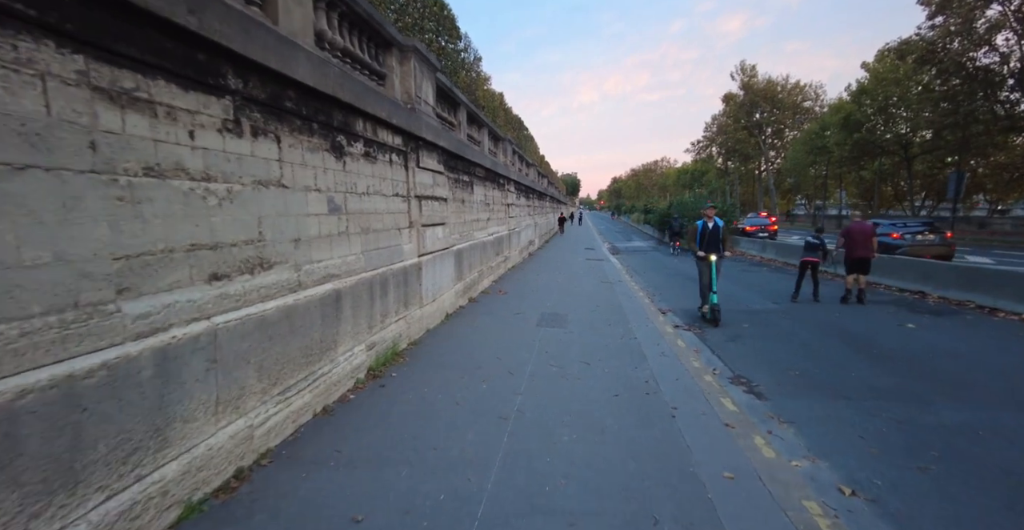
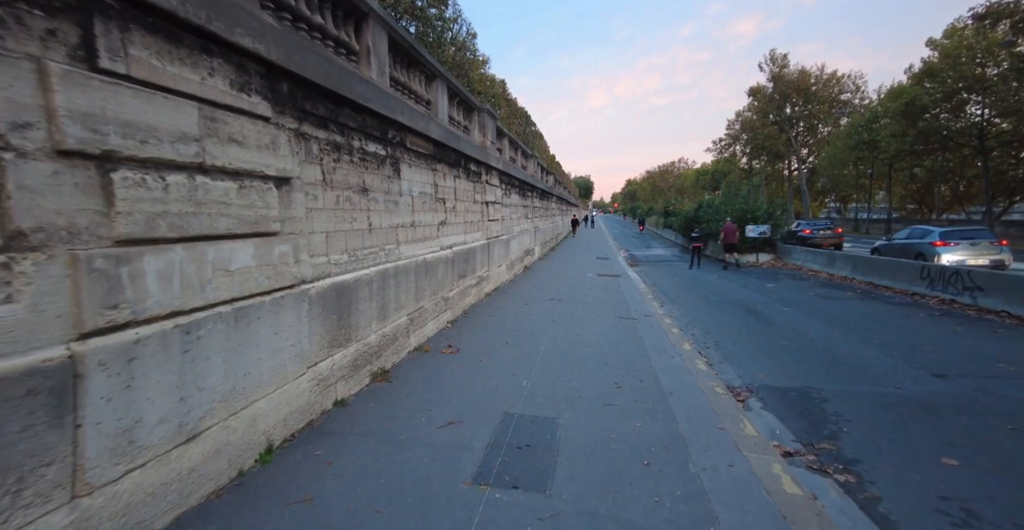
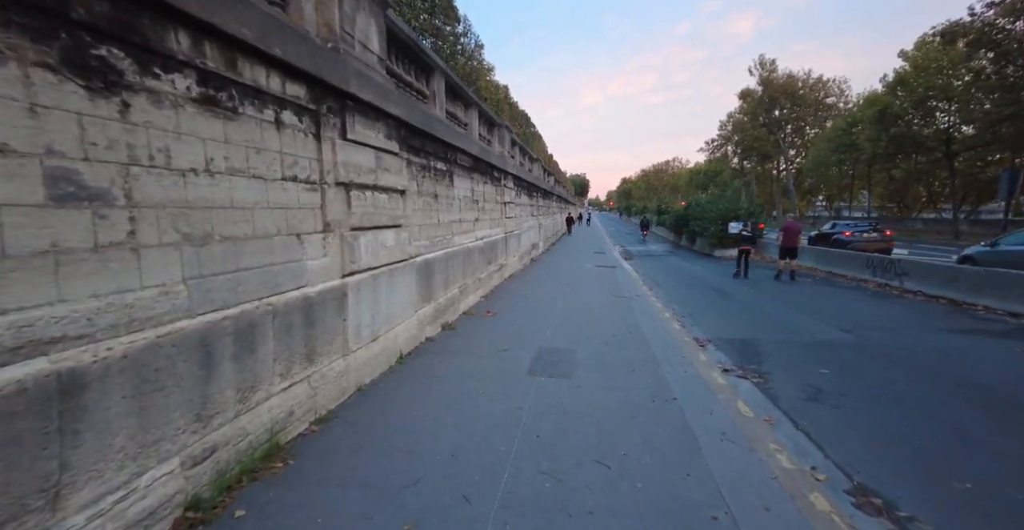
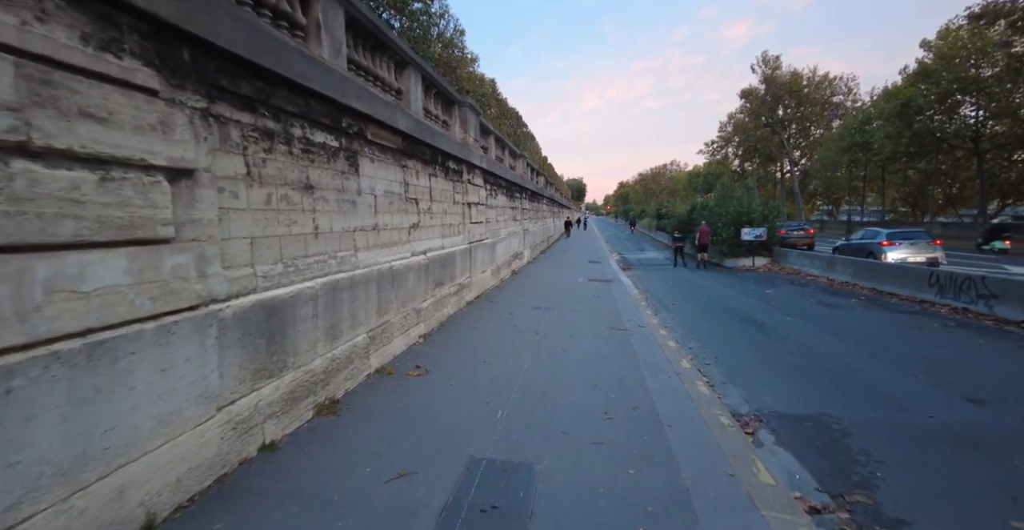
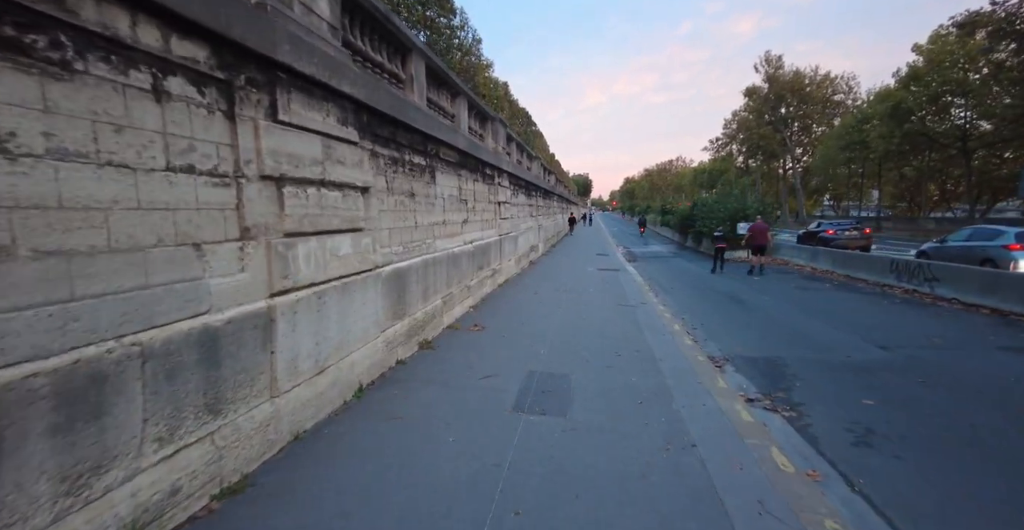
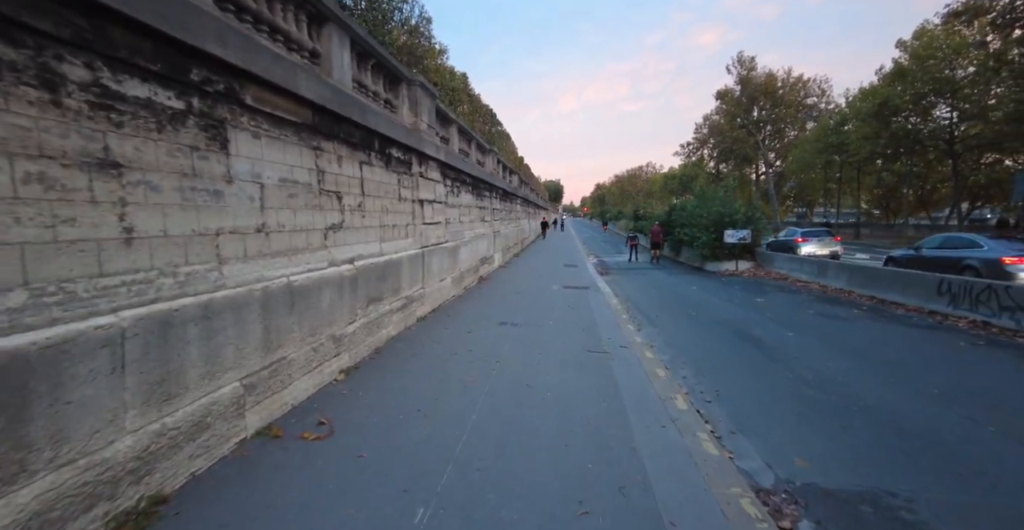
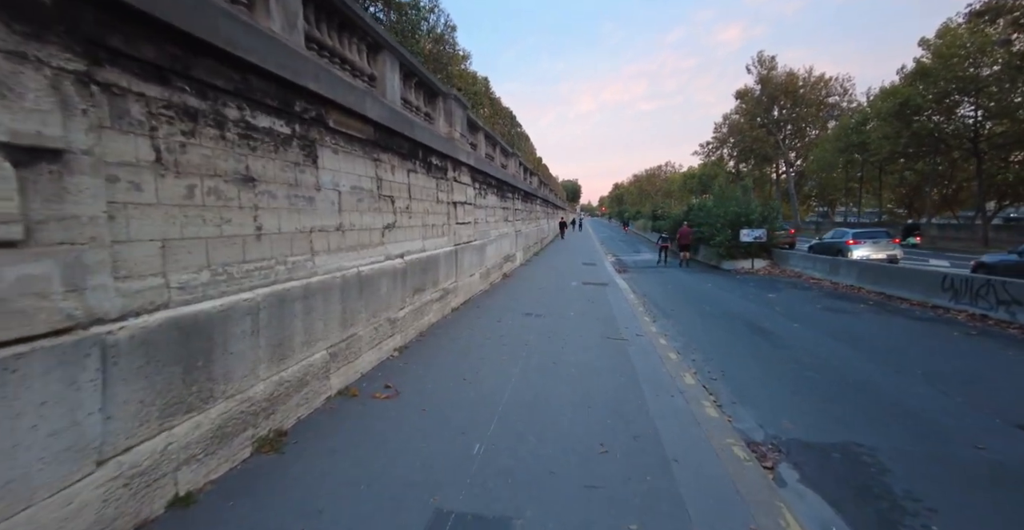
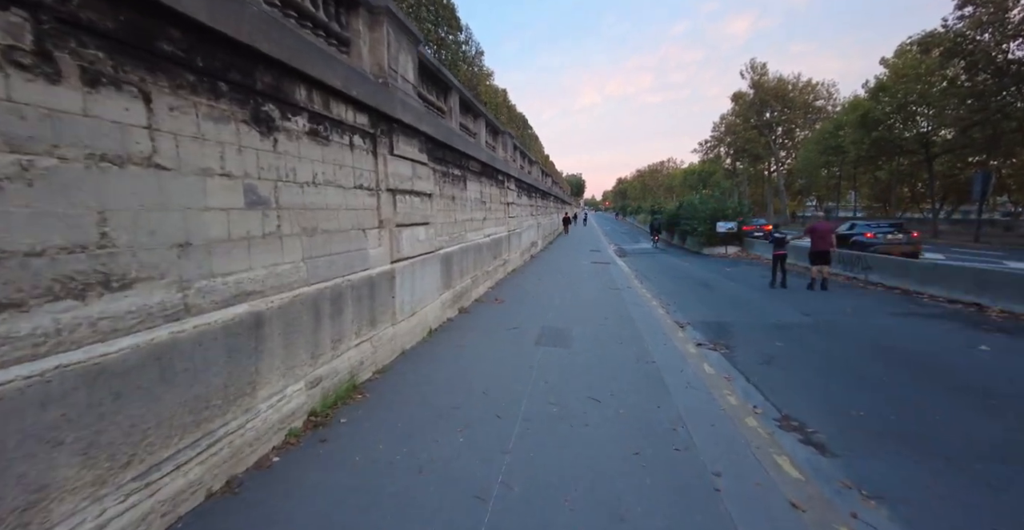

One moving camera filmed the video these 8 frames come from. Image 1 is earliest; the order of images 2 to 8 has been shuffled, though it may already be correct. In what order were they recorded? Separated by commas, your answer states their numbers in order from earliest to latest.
8, 3, 5, 2, 4, 7, 6
